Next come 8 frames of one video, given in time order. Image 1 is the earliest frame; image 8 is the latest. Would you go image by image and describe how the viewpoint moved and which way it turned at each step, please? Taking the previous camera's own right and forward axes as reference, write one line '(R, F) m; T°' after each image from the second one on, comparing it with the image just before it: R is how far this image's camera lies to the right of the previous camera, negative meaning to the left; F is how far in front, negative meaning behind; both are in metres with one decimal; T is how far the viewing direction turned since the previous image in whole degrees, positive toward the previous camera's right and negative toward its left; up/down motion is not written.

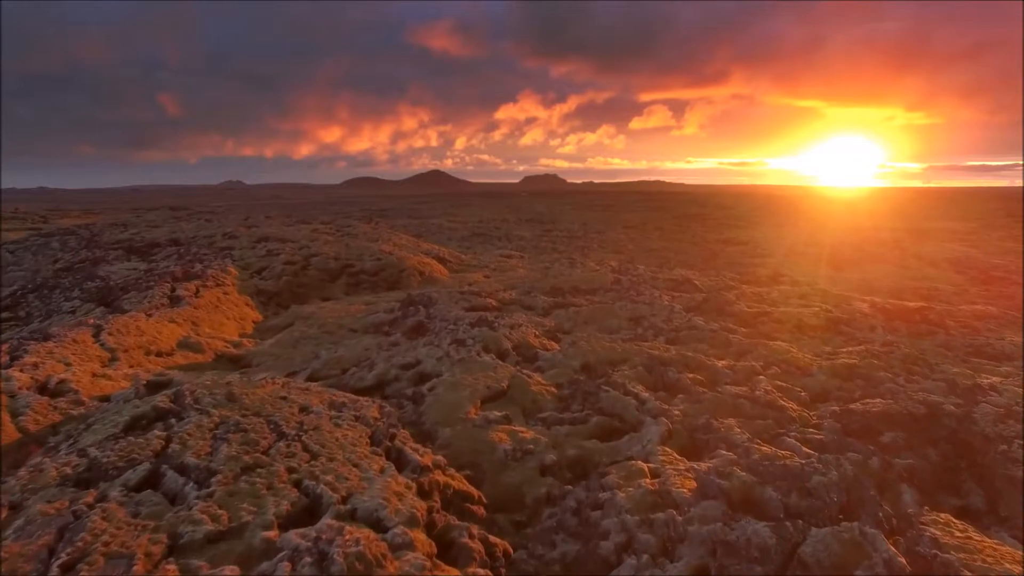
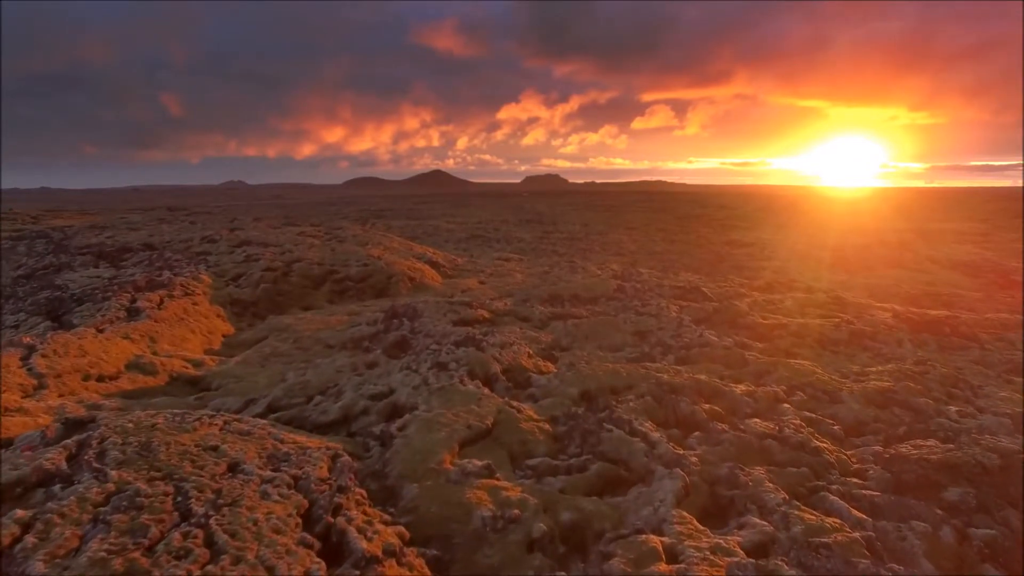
(+0.2, +1.2) m; 0°
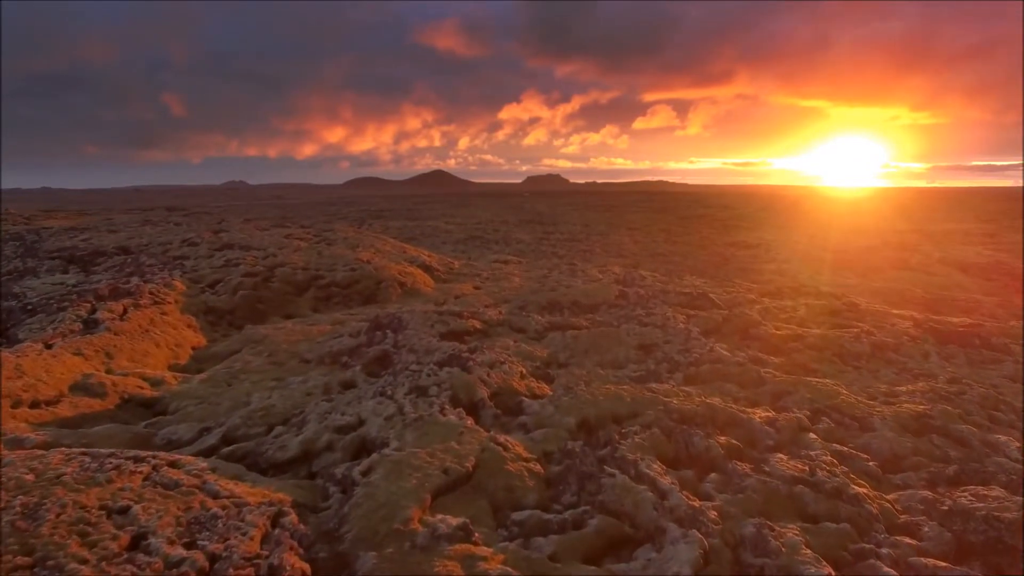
(+0.2, +1.0) m; 0°
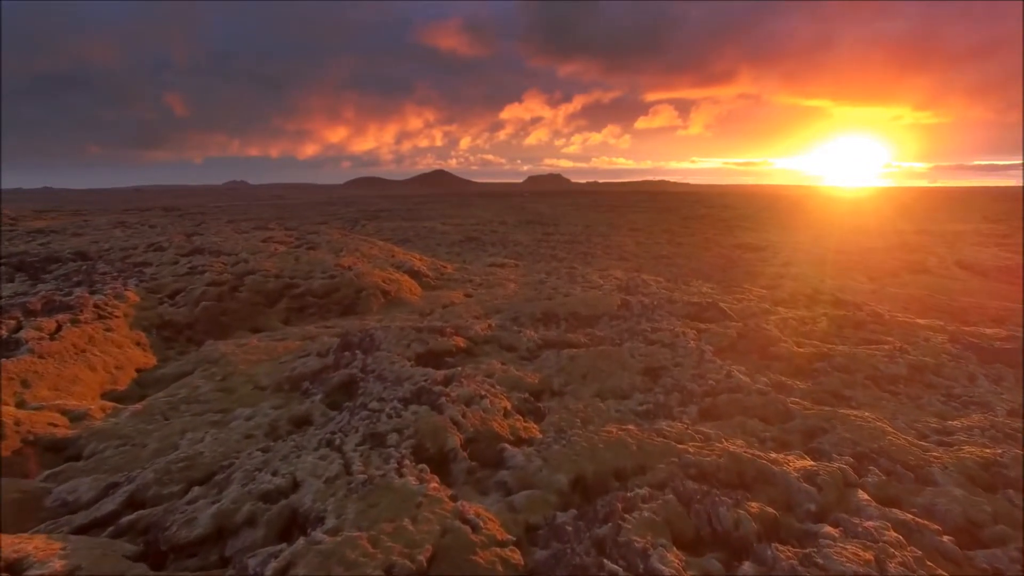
(+0.3, +1.5) m; 0°
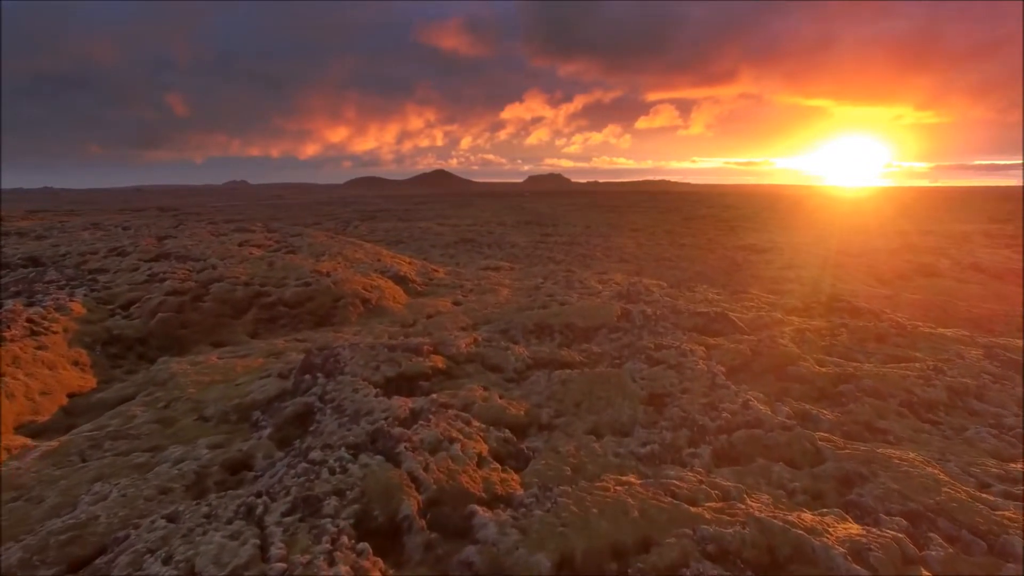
(+0.3, +1.3) m; 0°
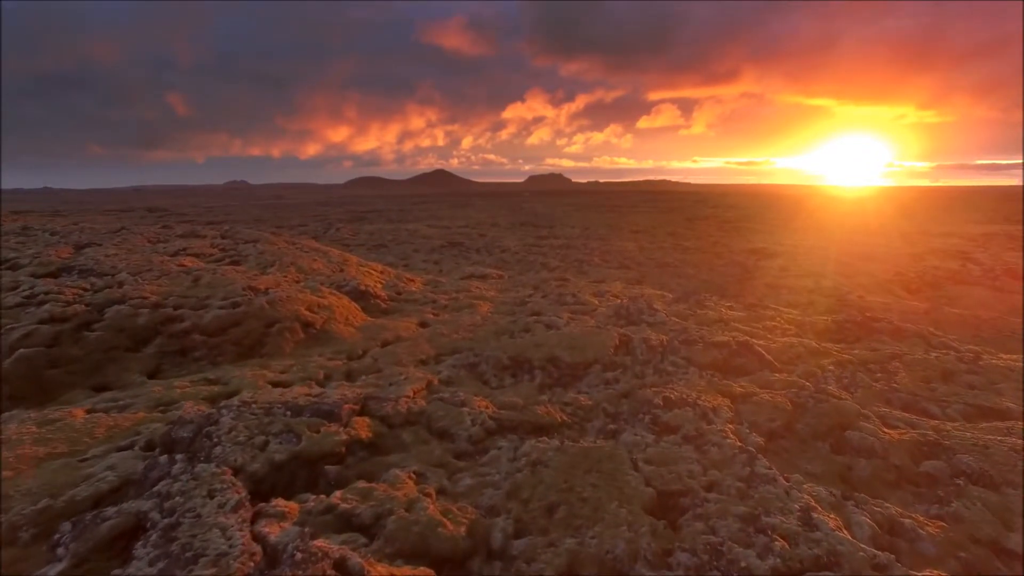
(+0.6, +2.9) m; 0°
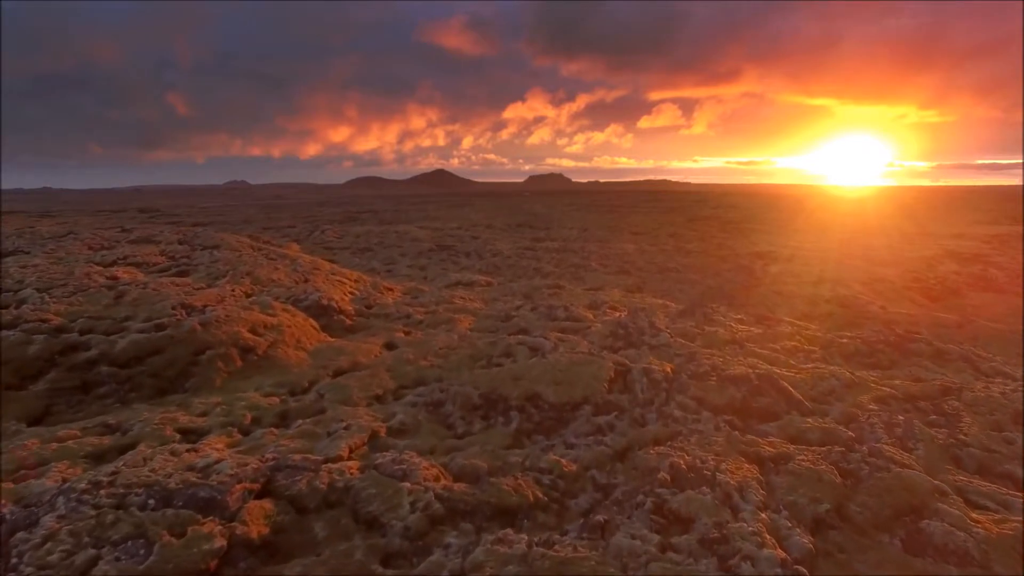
(+0.4, +2.0) m; 0°
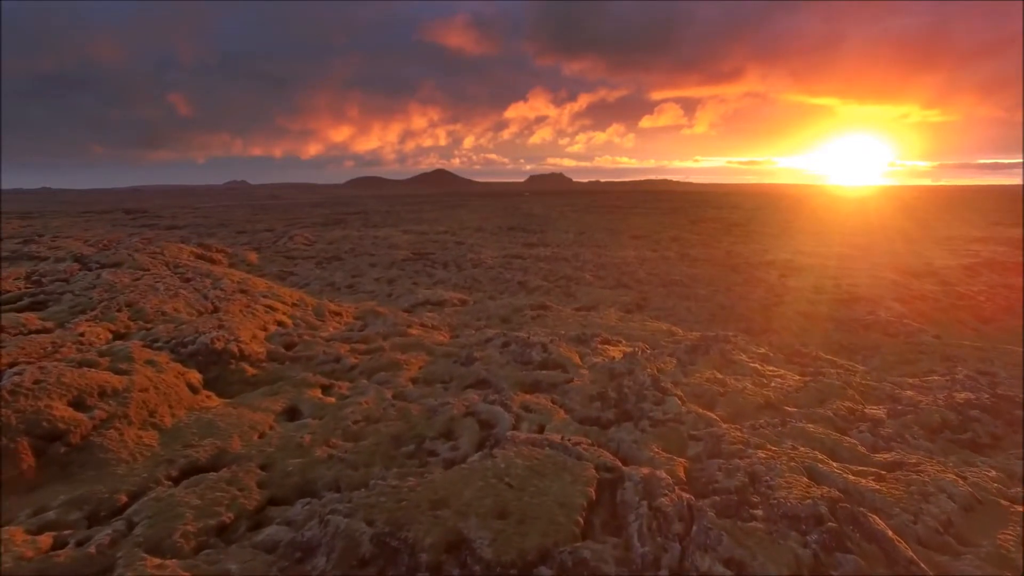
(+0.8, +3.7) m; 0°
